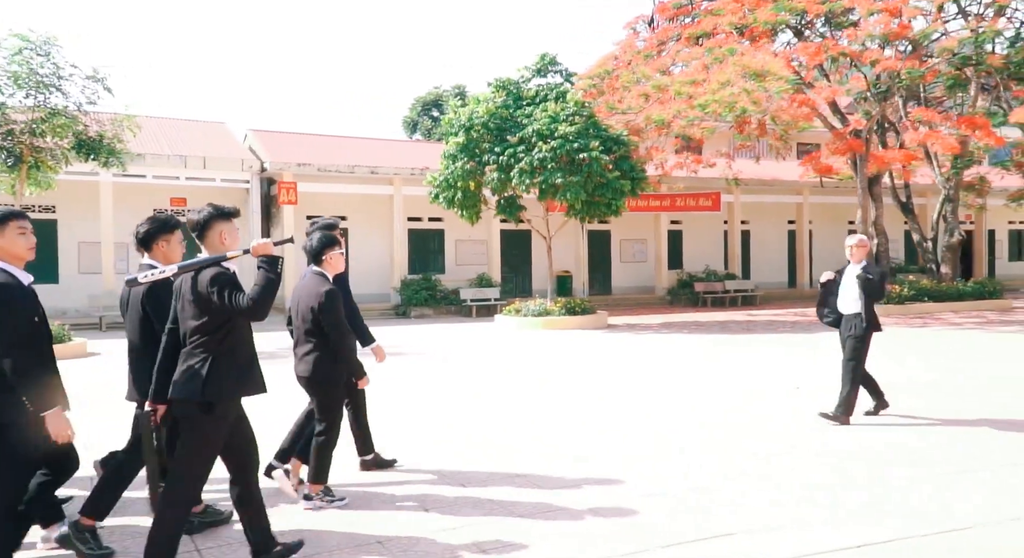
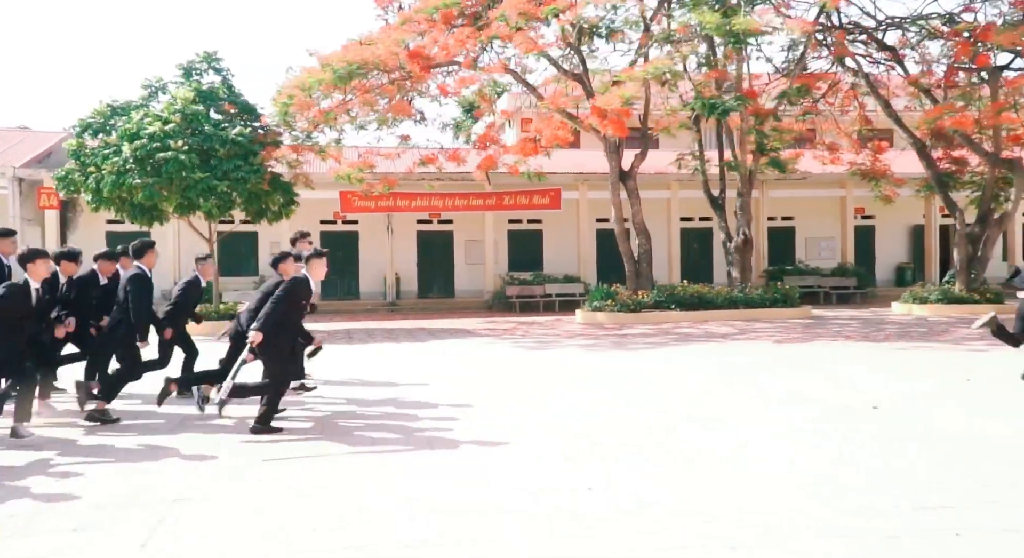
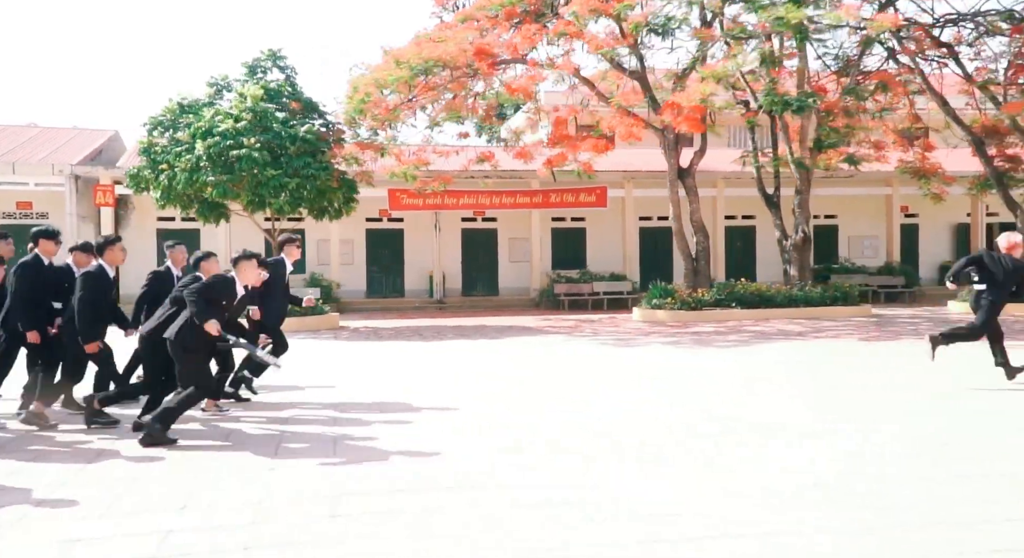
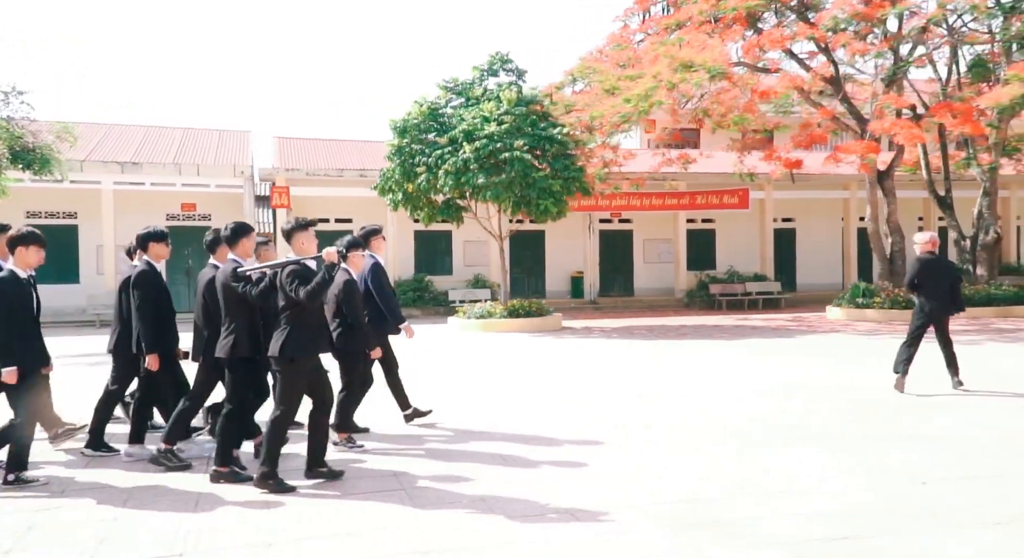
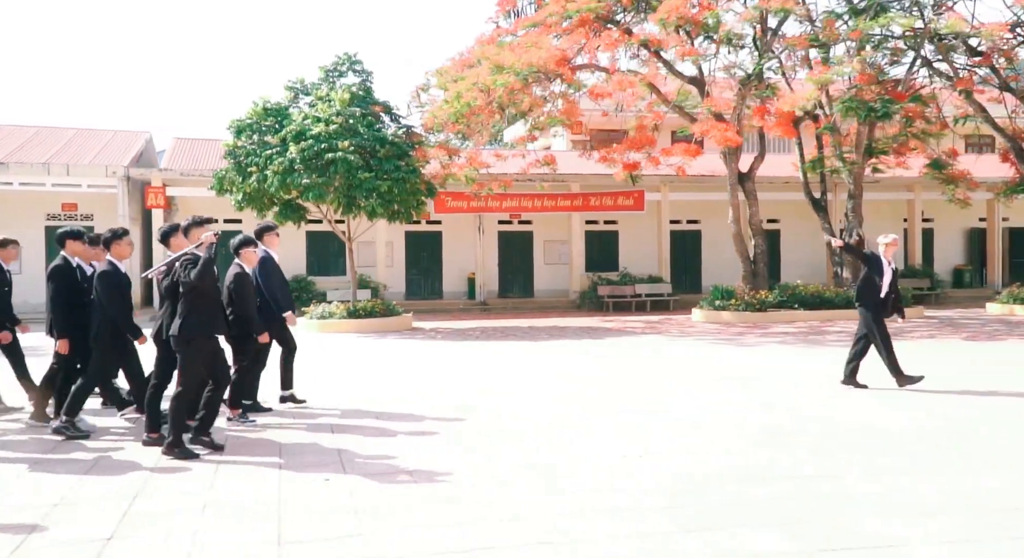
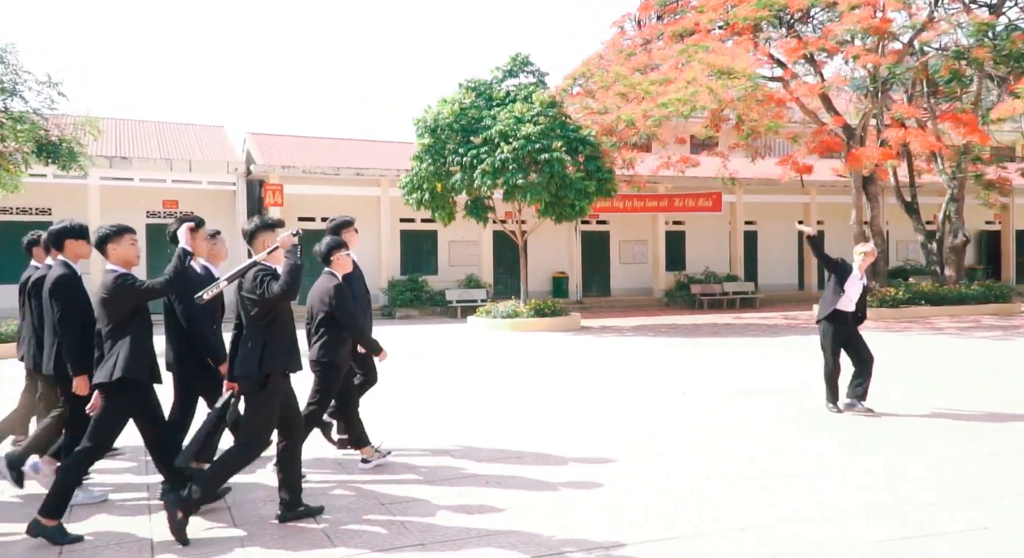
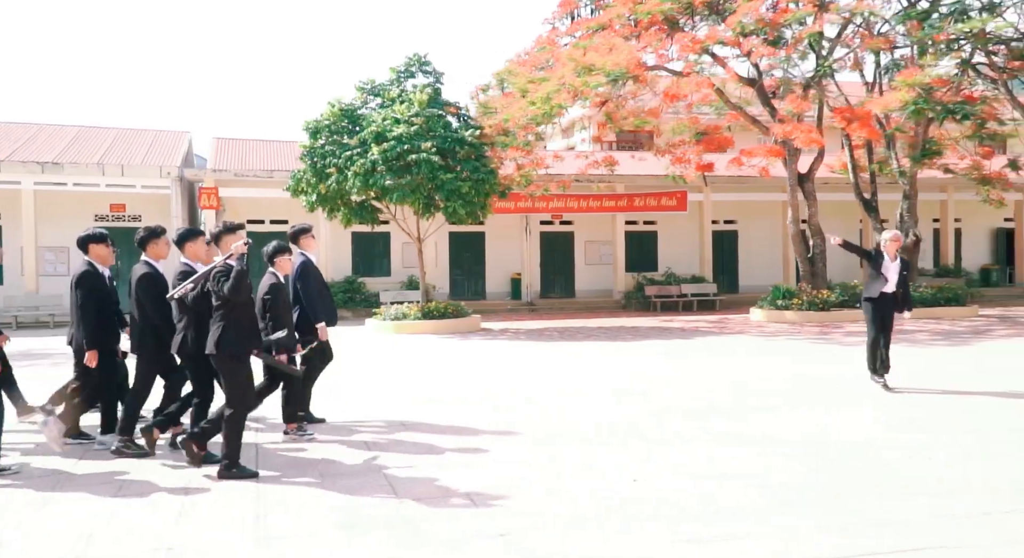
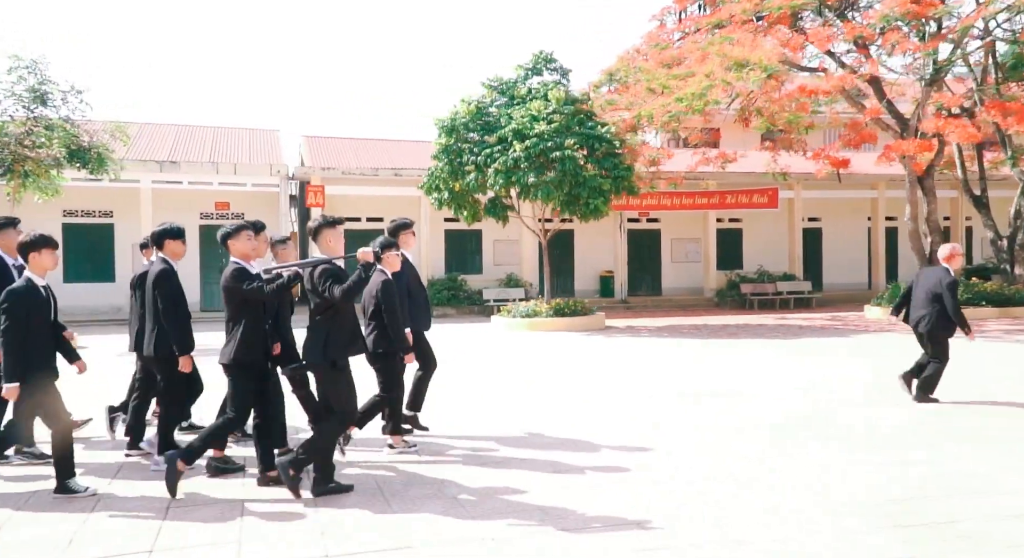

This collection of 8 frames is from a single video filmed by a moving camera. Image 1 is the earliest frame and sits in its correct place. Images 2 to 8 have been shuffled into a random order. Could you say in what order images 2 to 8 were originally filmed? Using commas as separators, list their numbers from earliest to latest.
6, 8, 4, 7, 5, 3, 2
